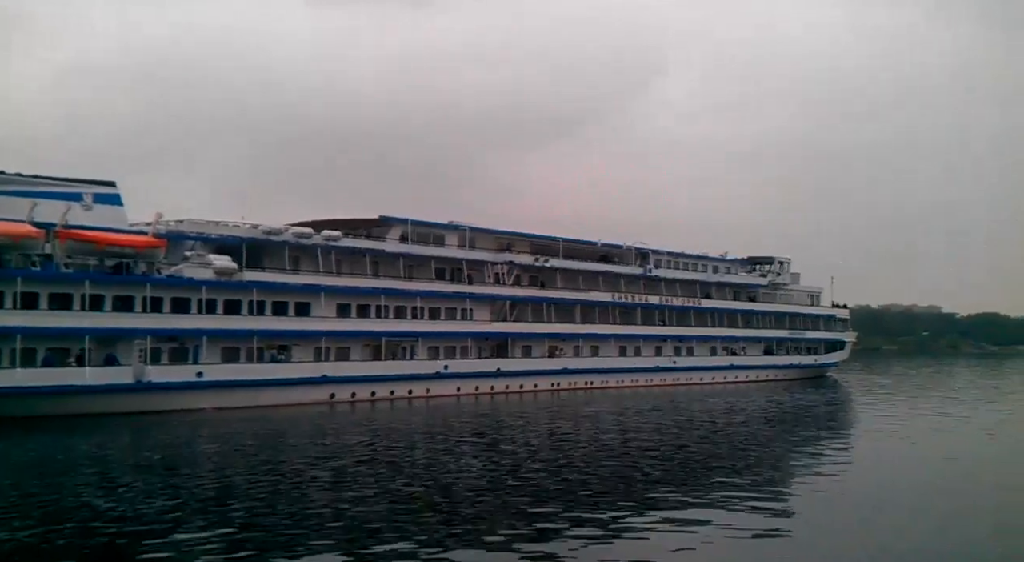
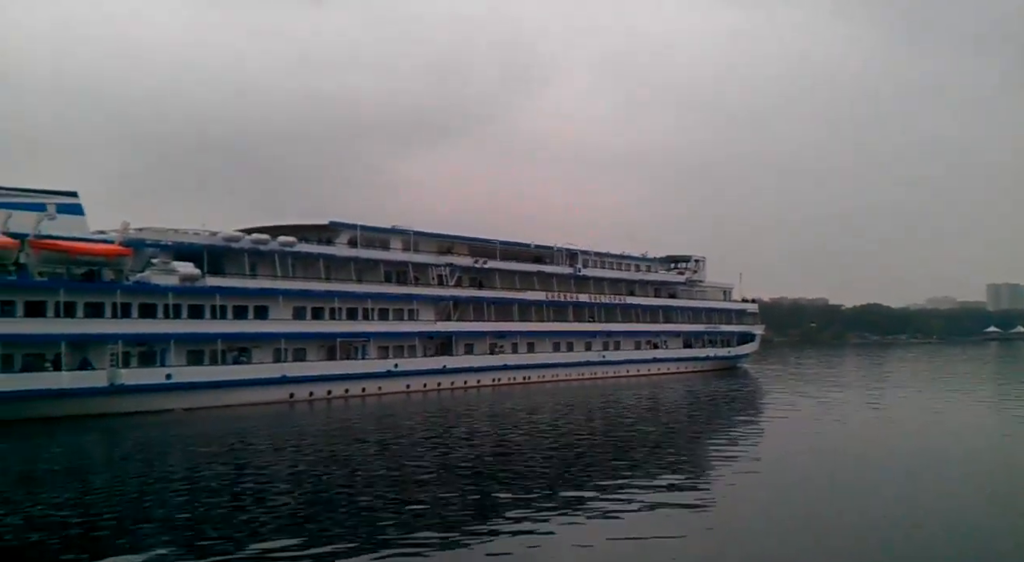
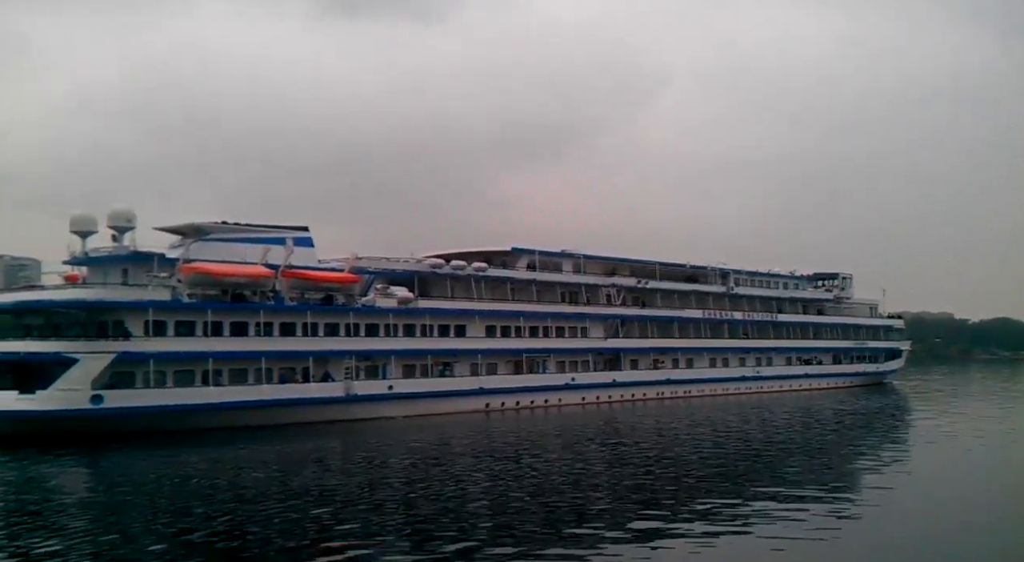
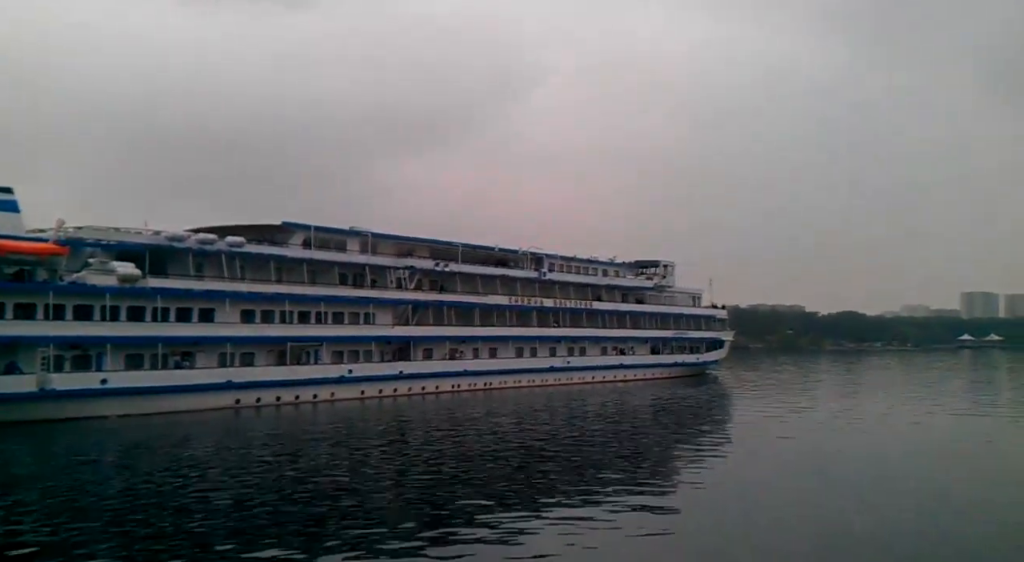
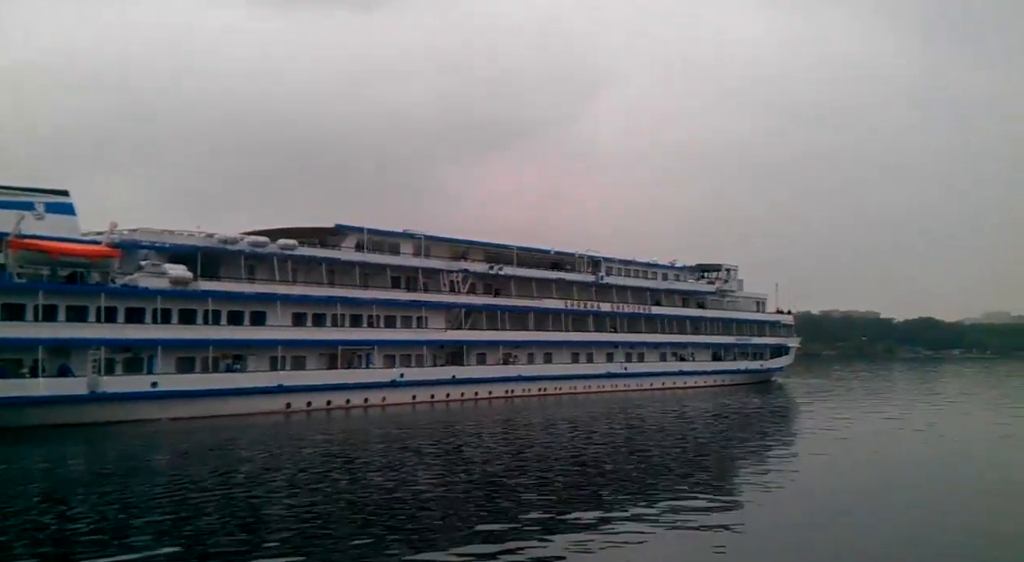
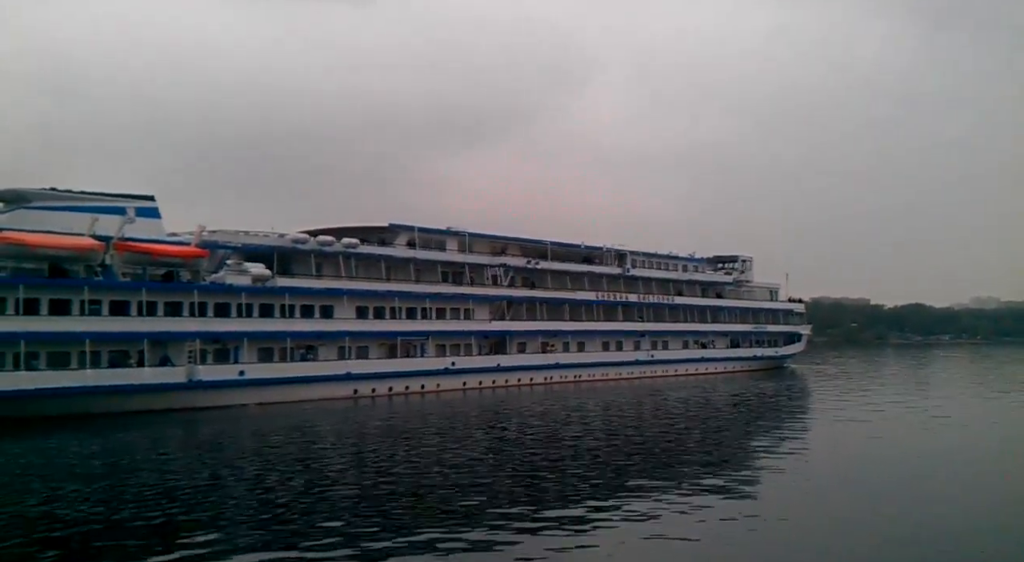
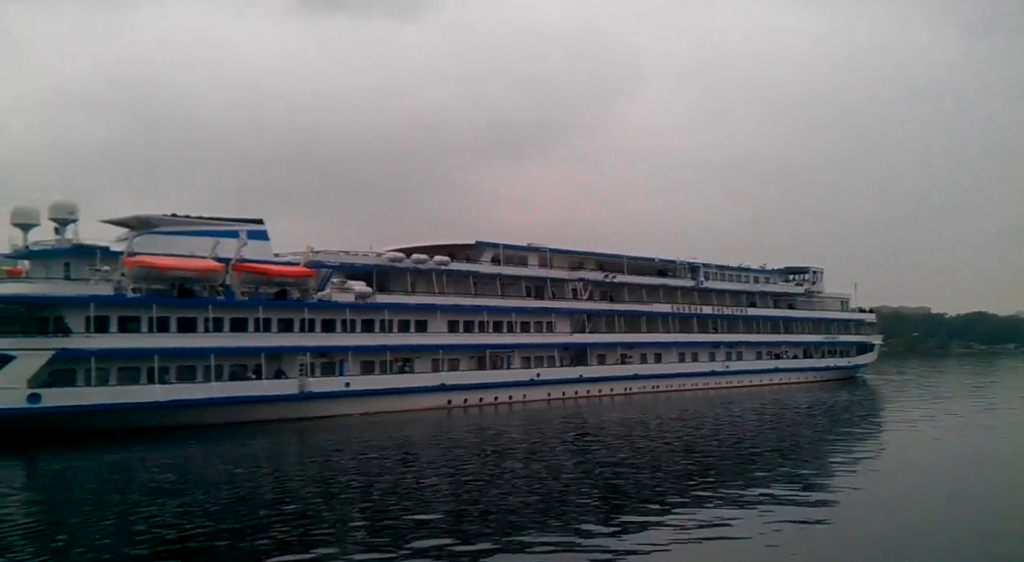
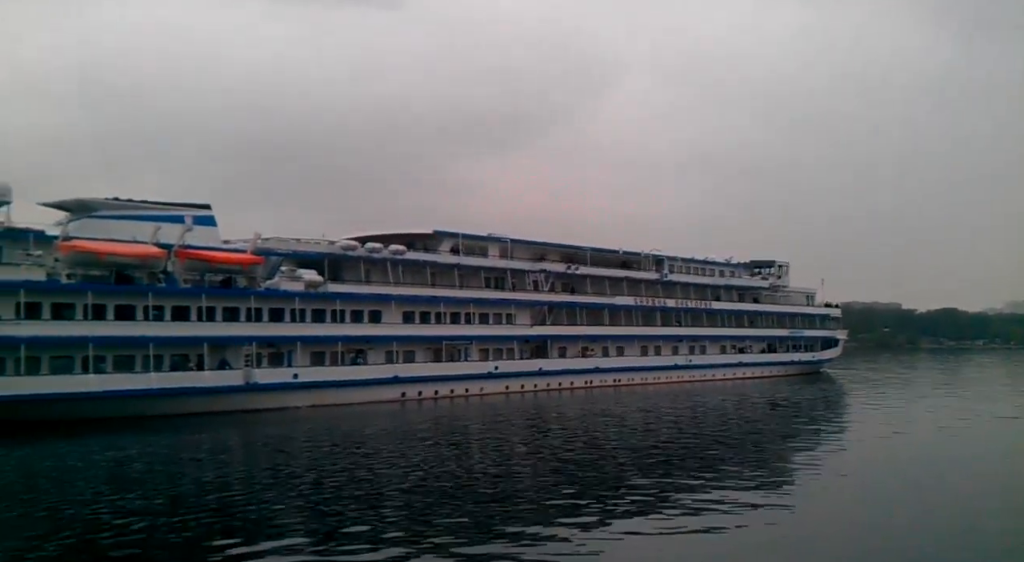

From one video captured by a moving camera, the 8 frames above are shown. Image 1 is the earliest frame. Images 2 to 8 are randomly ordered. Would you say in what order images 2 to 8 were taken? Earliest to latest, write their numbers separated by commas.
5, 4, 2, 6, 8, 7, 3
